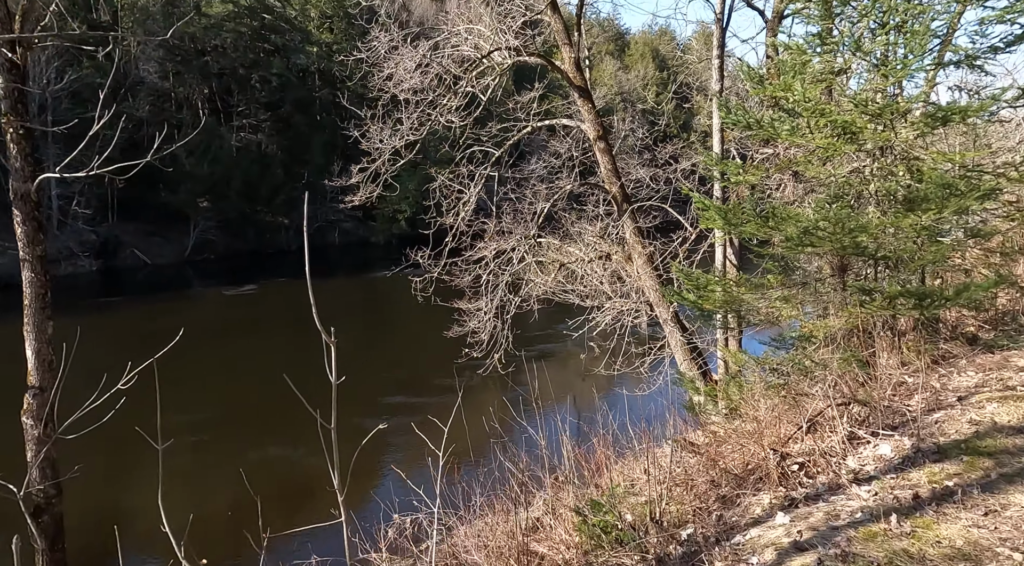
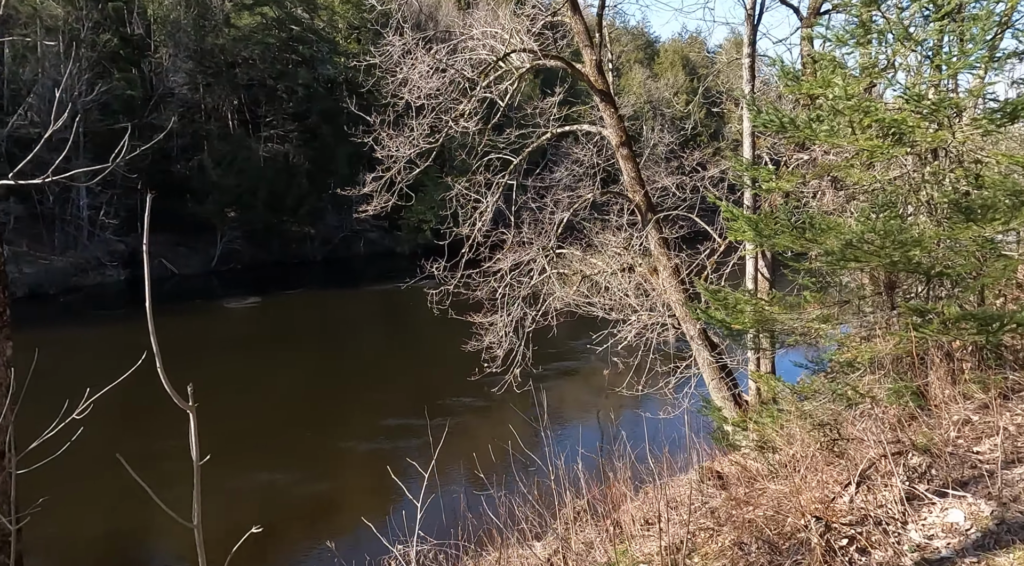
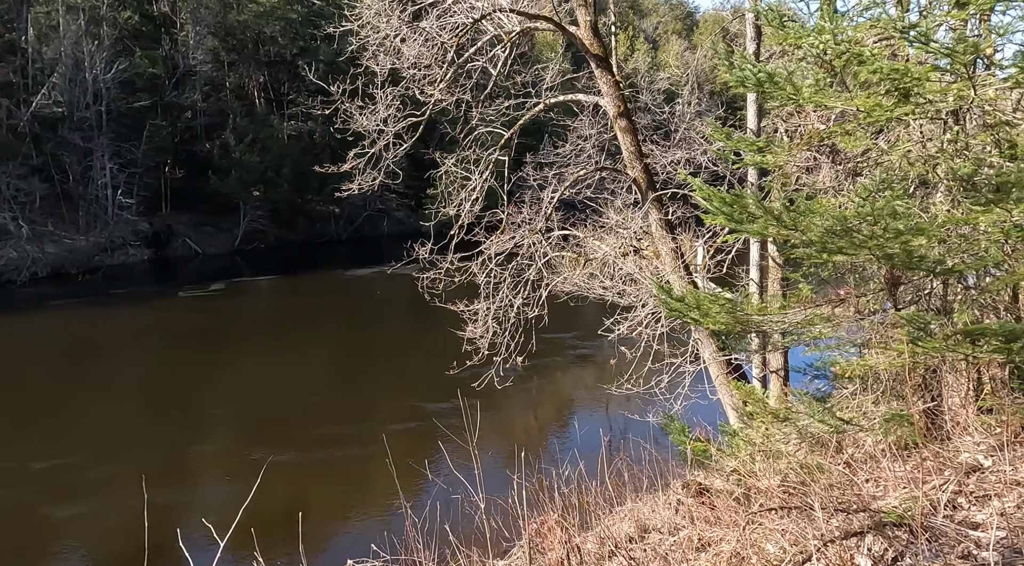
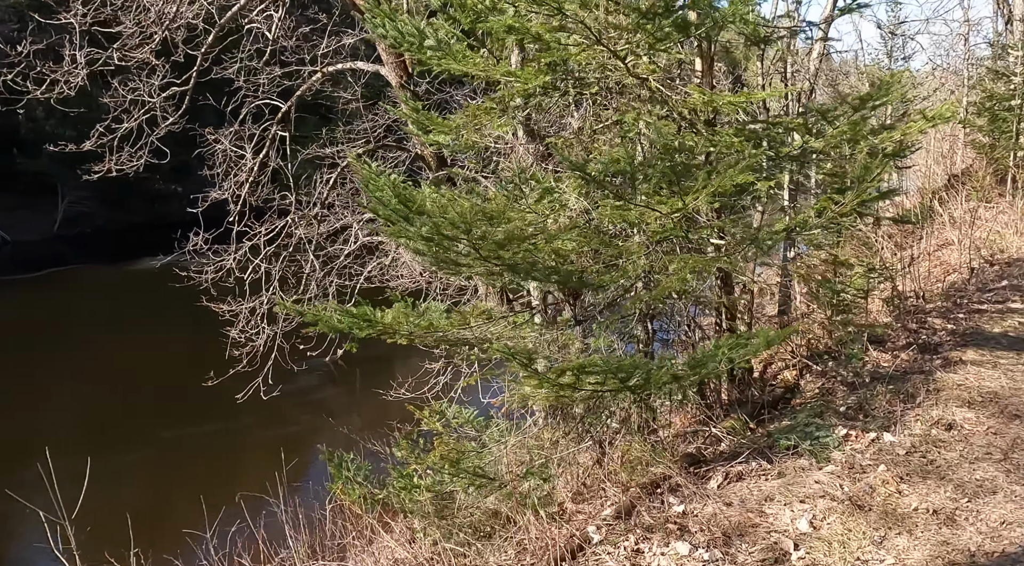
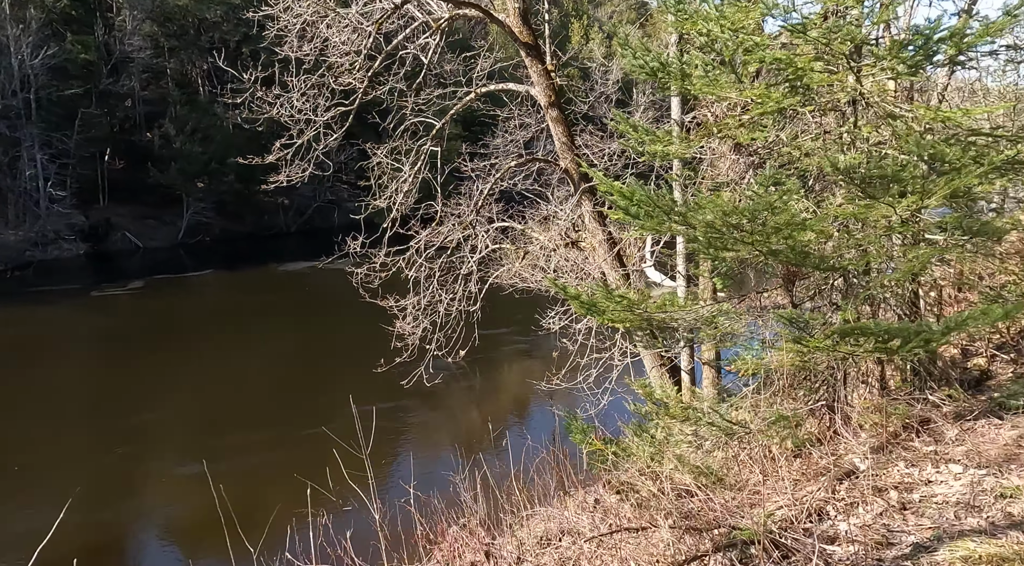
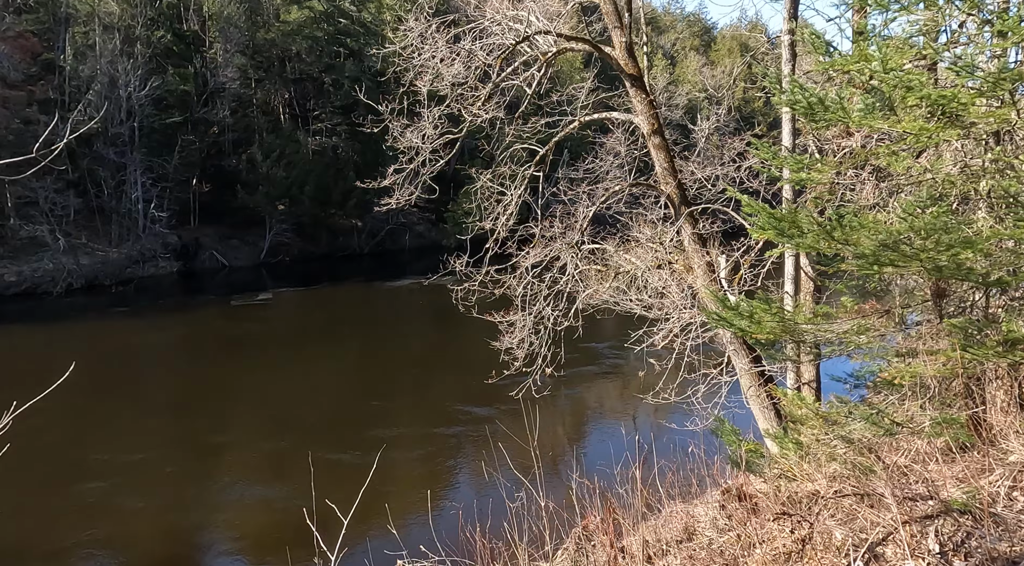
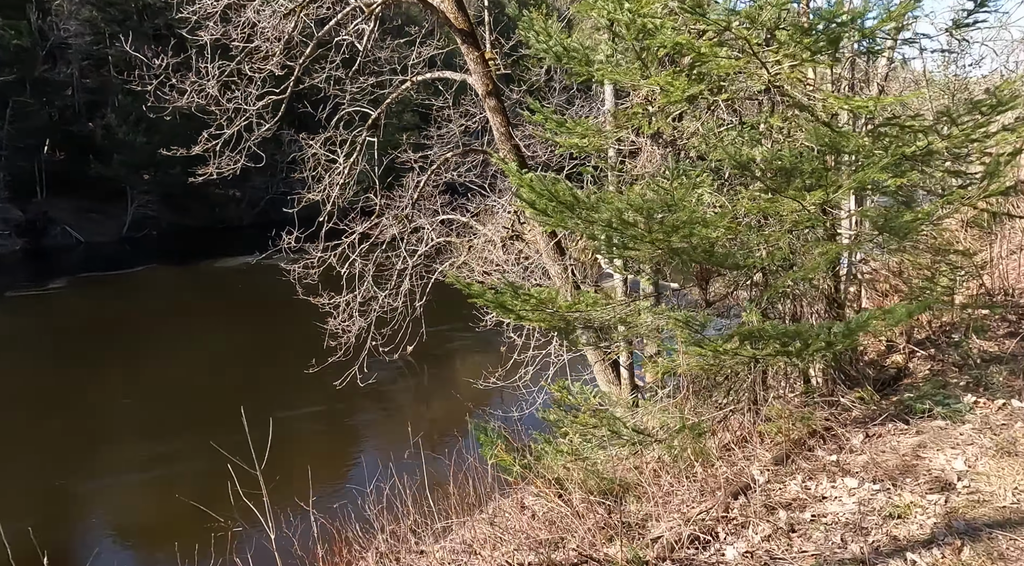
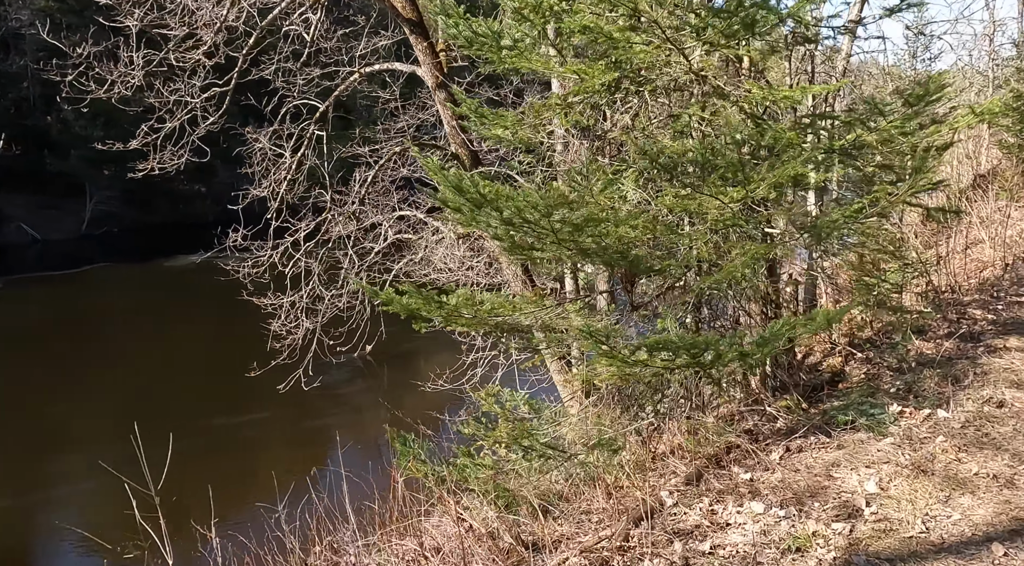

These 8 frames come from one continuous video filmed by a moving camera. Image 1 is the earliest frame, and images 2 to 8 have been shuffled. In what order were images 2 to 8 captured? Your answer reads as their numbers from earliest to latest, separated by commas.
2, 6, 3, 5, 7, 8, 4
